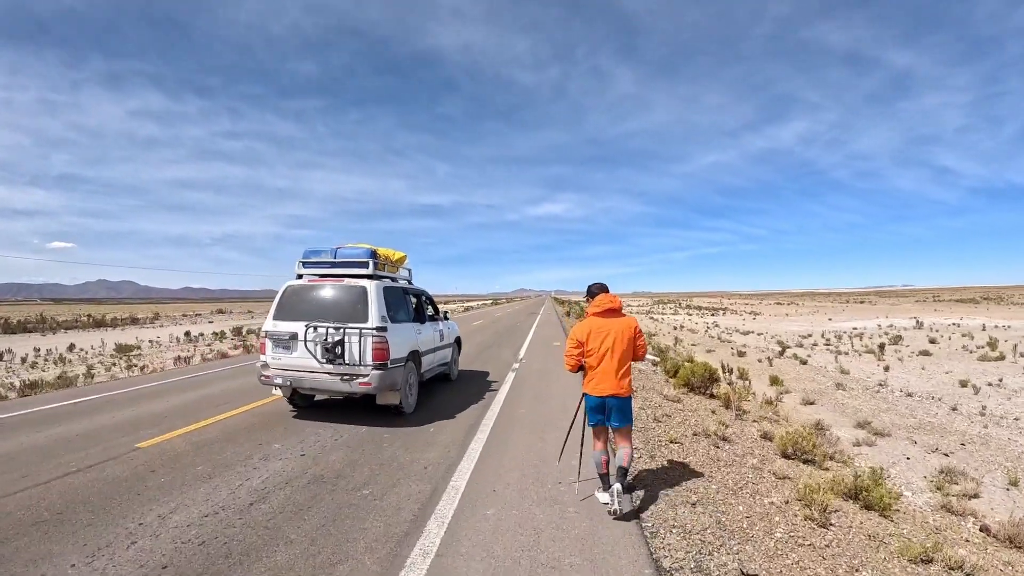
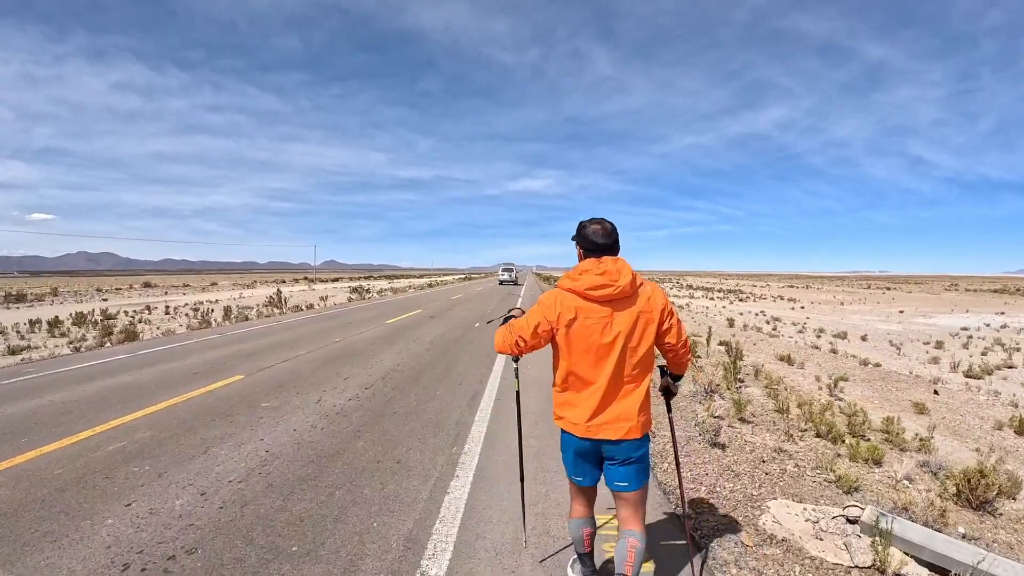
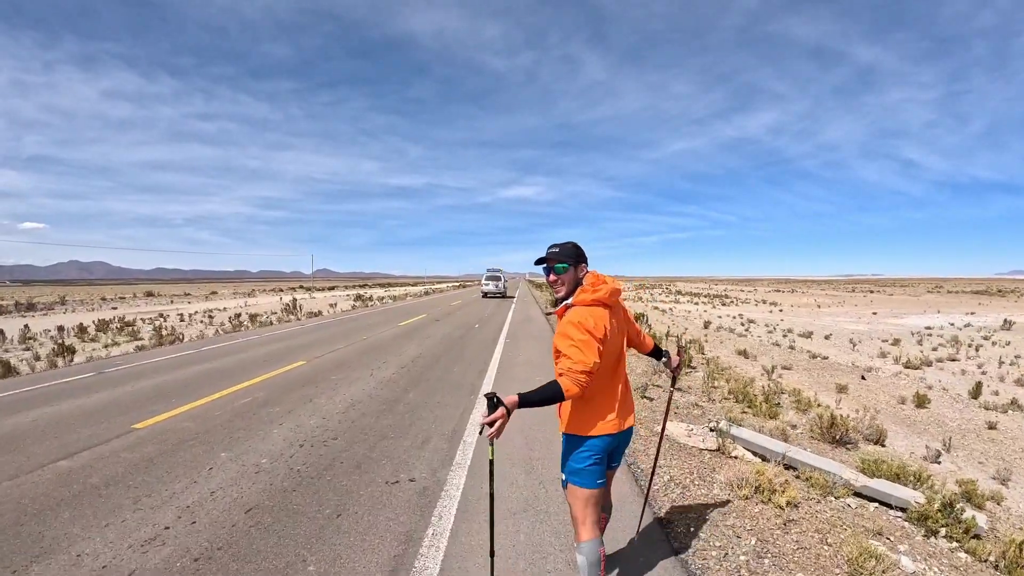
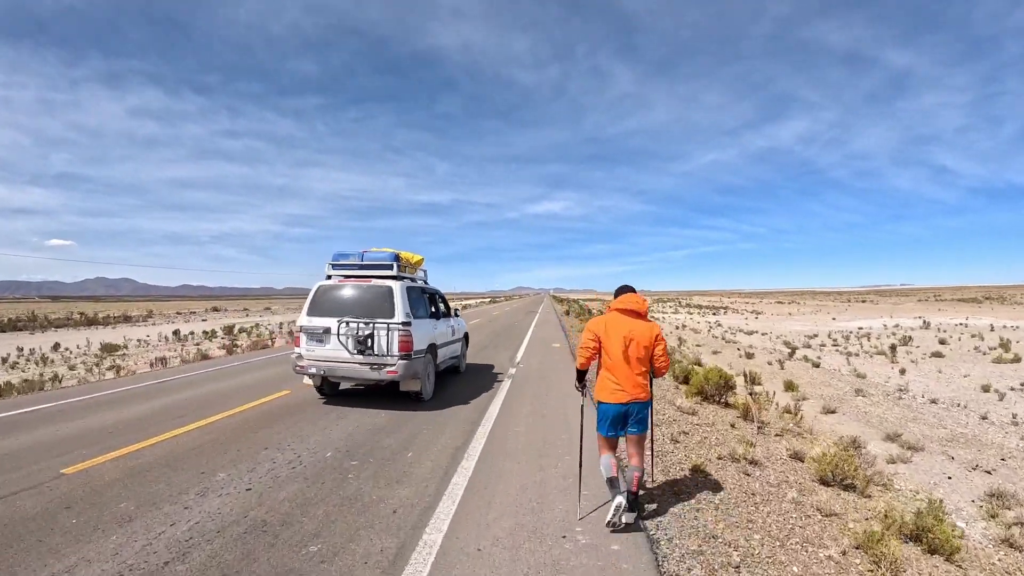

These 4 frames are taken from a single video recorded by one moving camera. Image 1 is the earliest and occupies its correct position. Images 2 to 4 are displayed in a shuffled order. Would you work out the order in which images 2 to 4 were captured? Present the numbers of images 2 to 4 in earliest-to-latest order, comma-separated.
4, 3, 2
